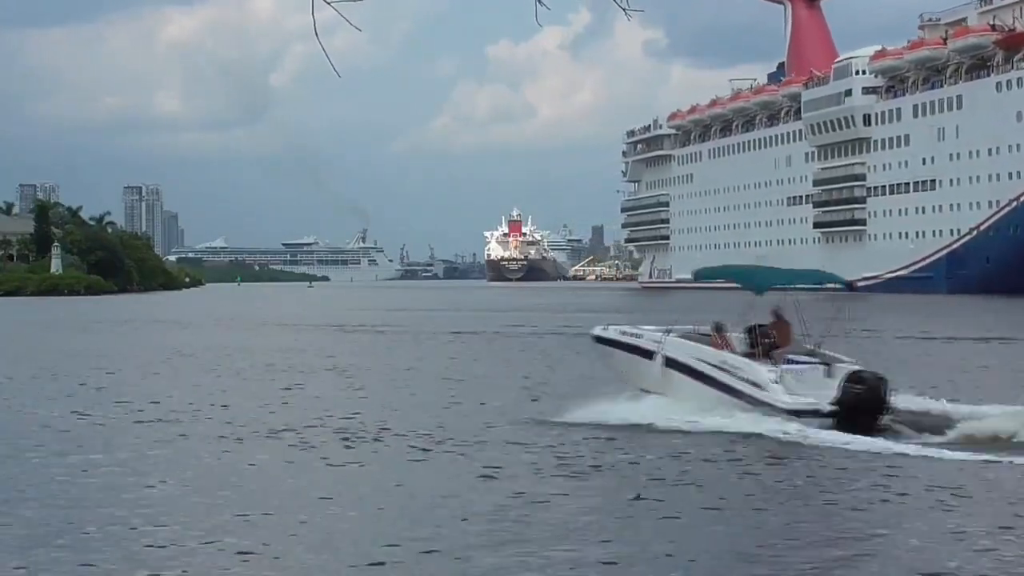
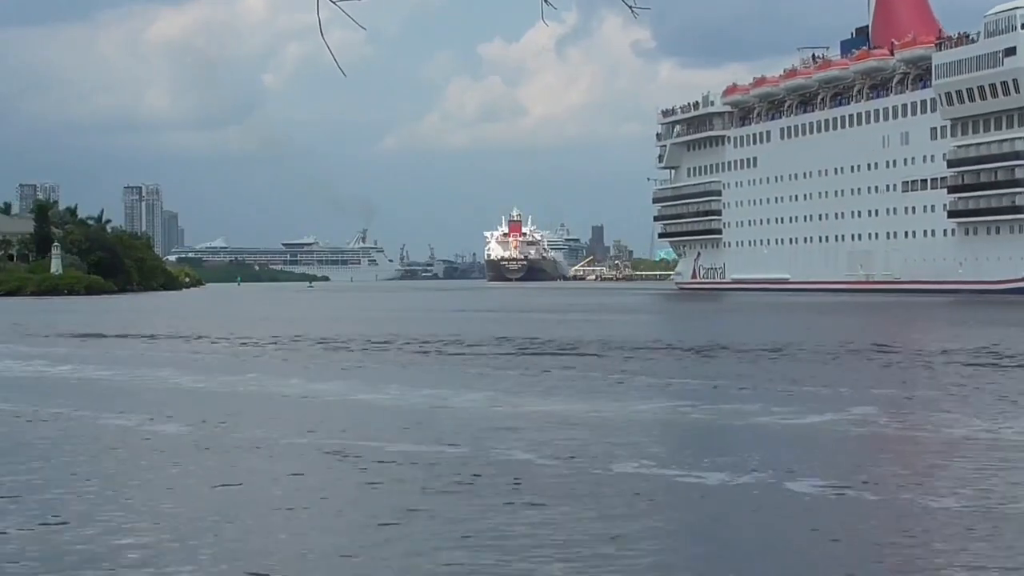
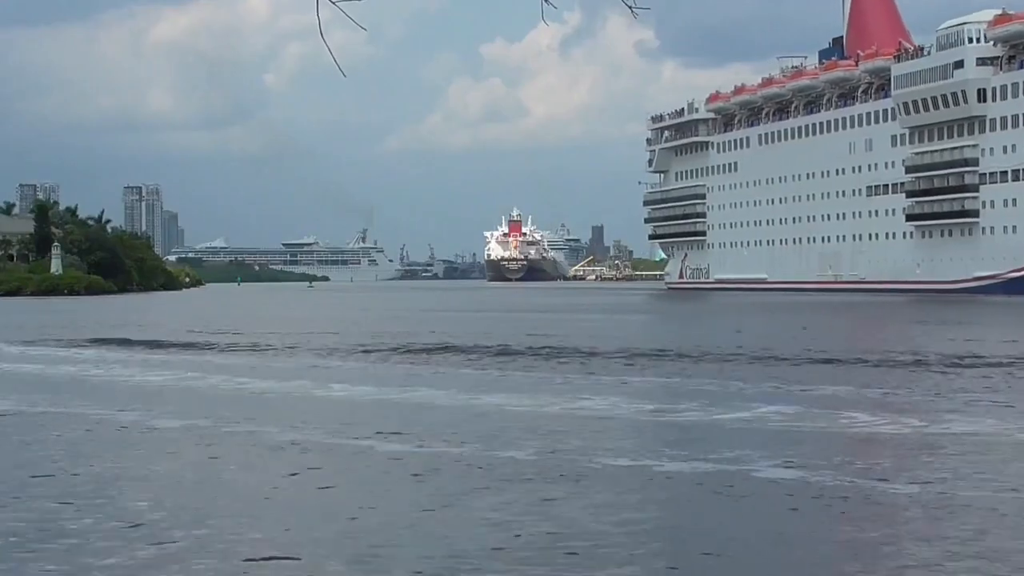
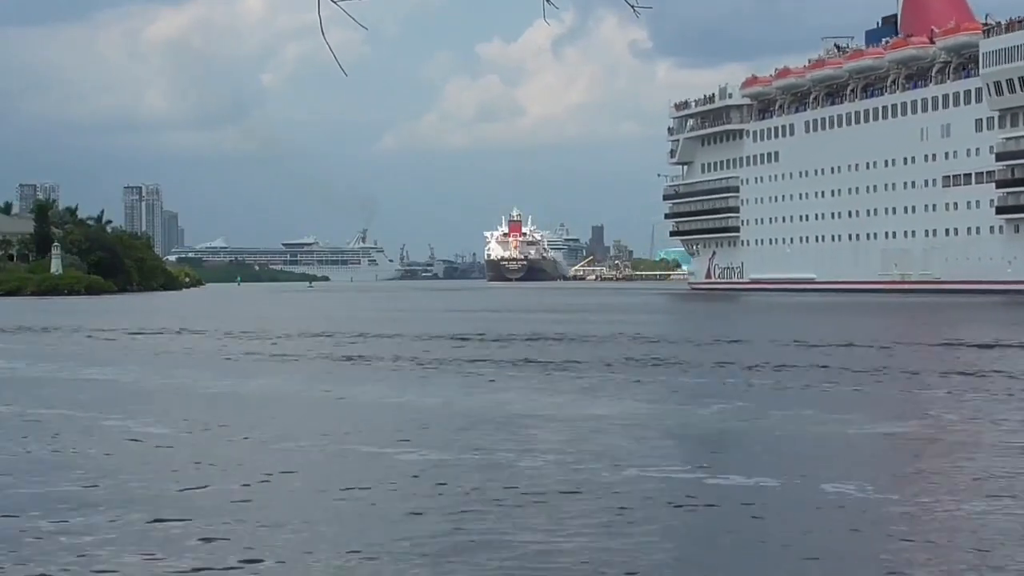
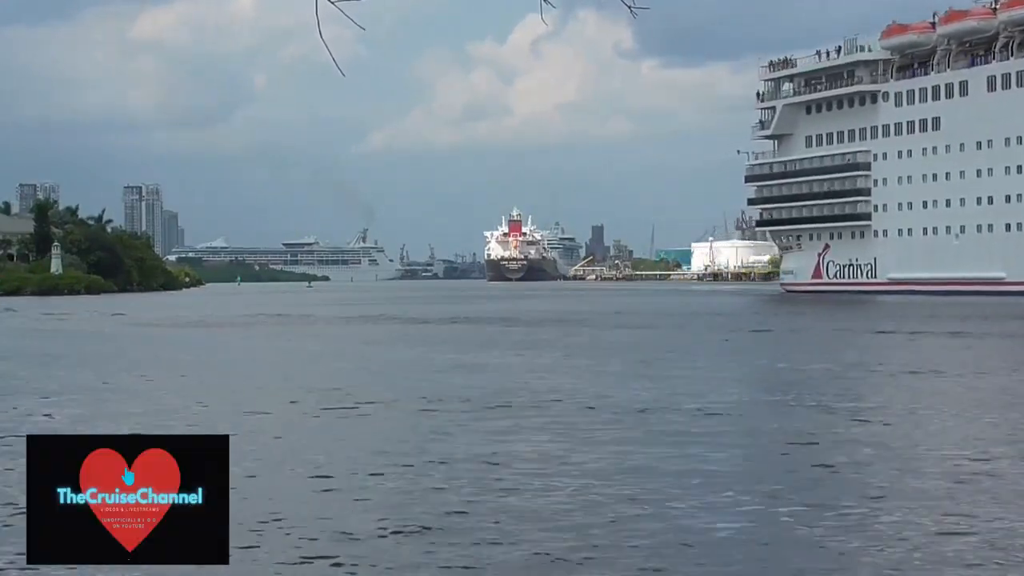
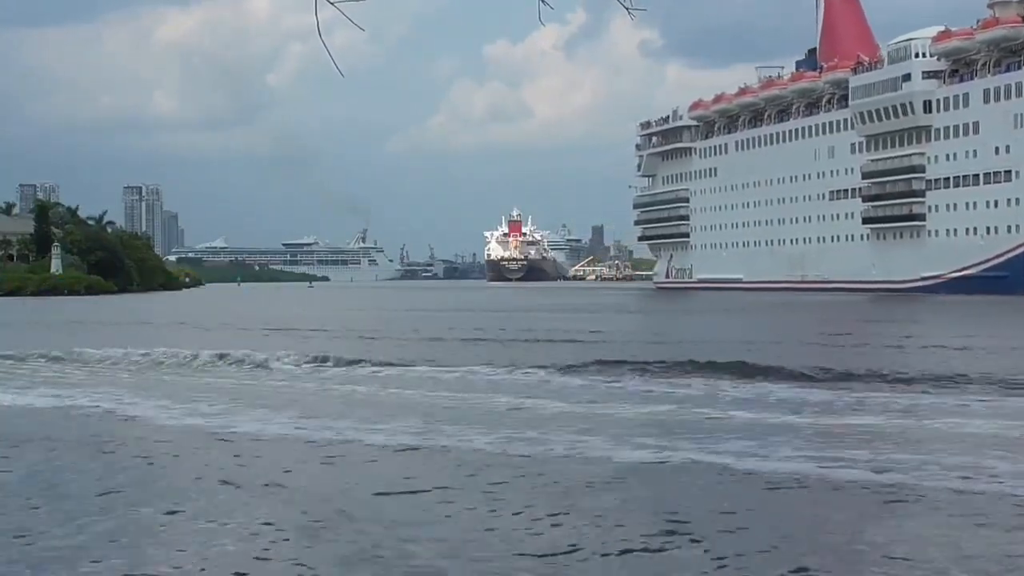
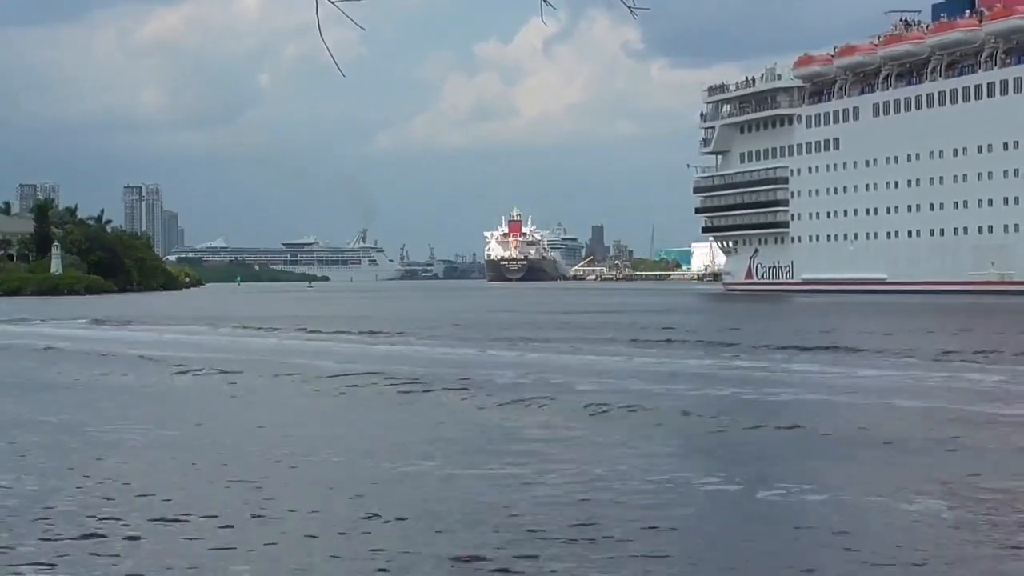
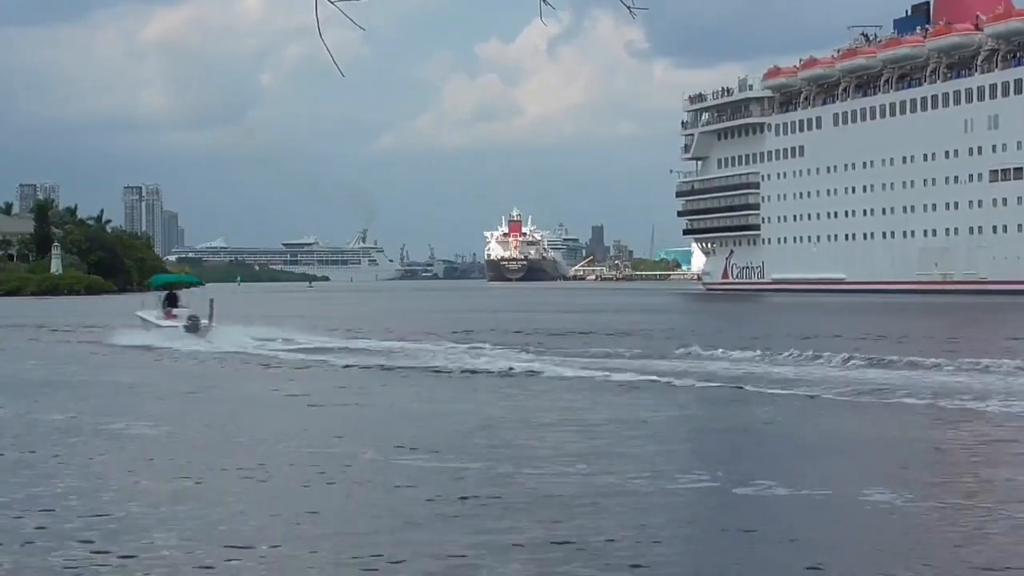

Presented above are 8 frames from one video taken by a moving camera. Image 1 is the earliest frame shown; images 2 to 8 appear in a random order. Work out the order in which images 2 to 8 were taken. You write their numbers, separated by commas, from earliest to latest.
6, 3, 2, 4, 8, 7, 5
